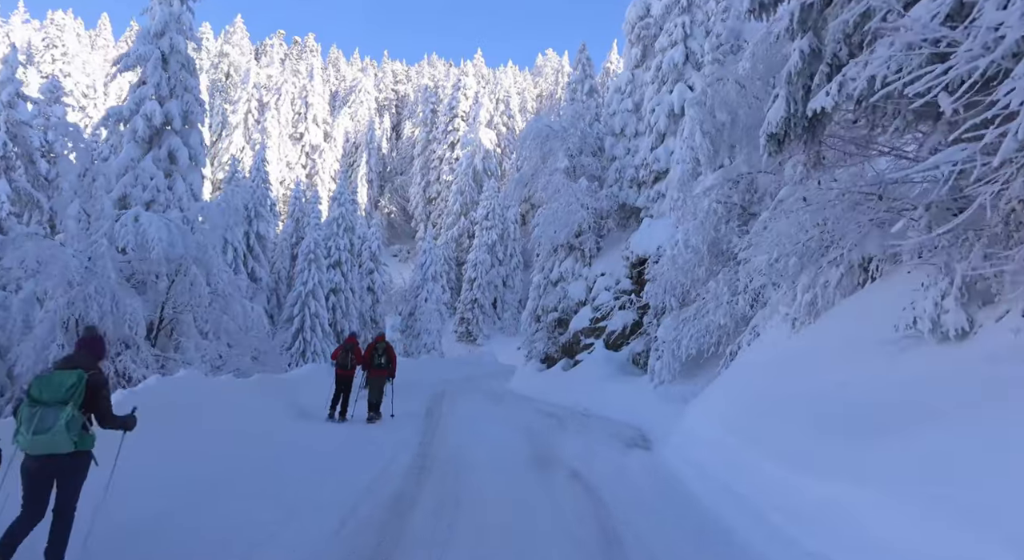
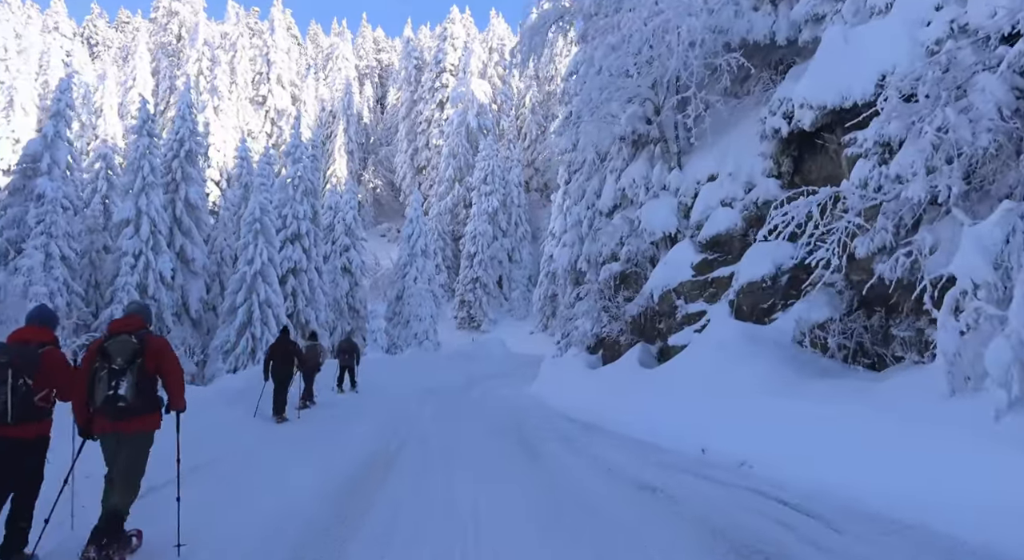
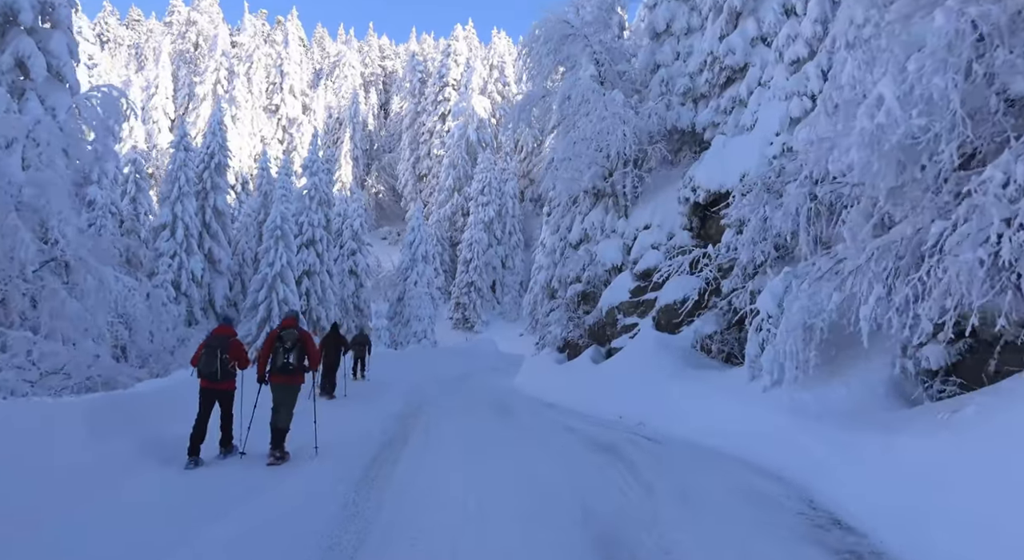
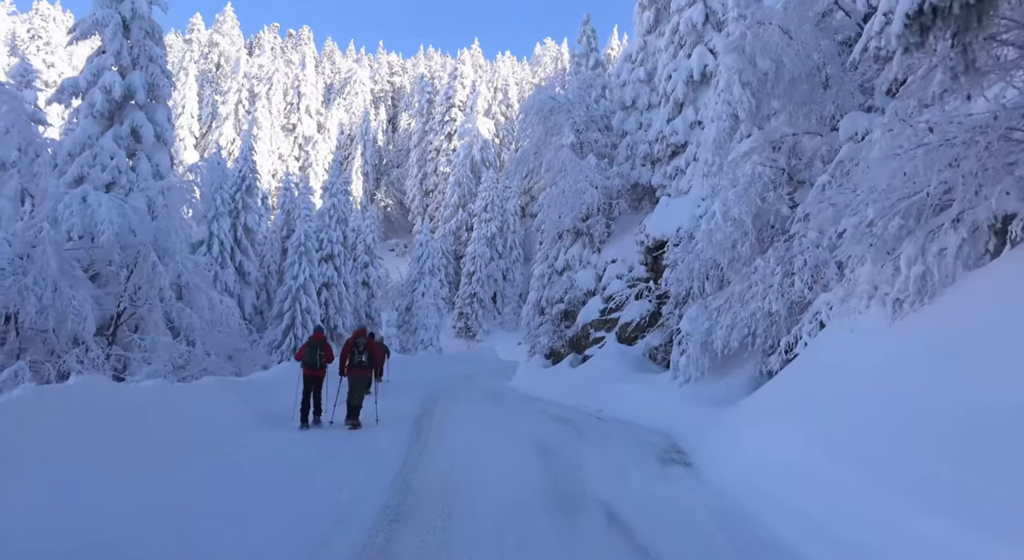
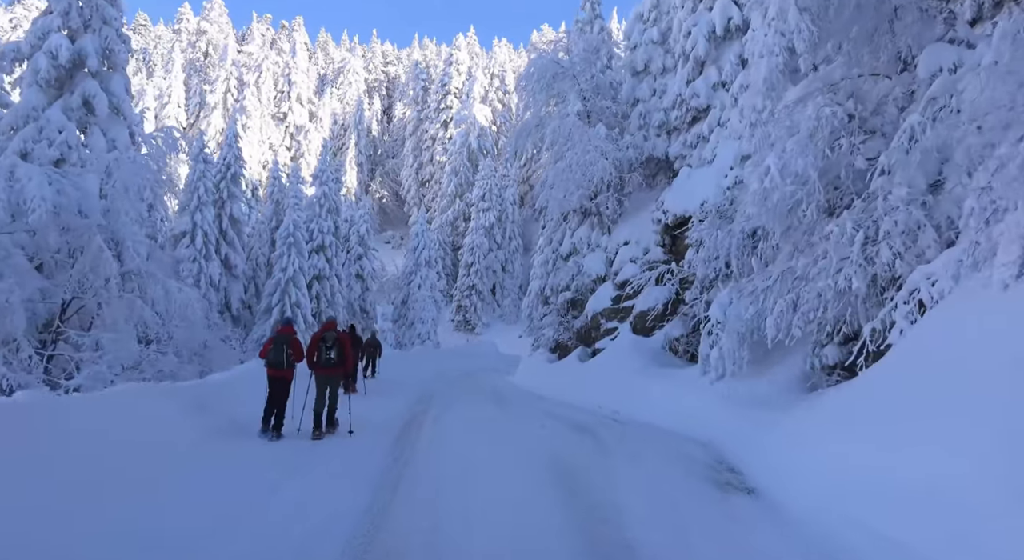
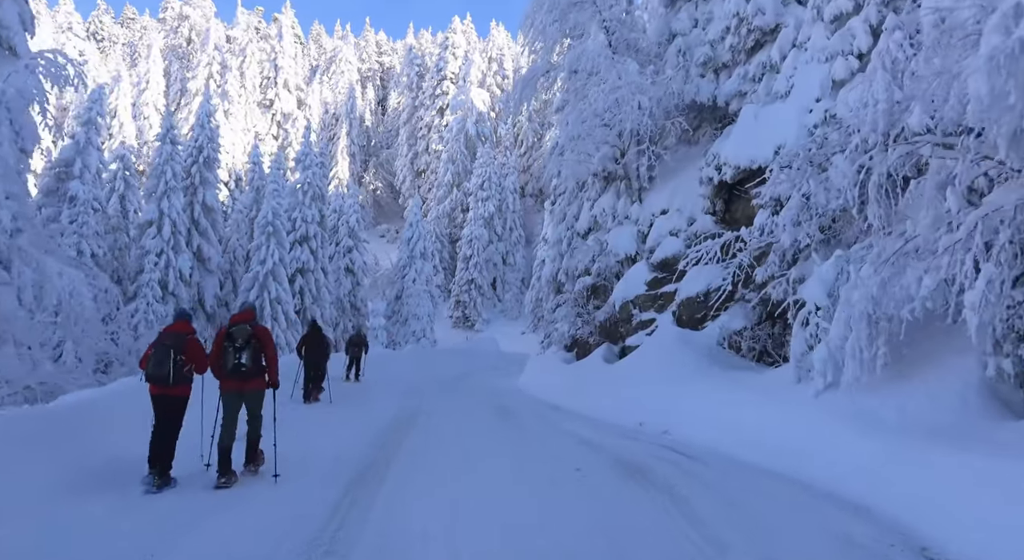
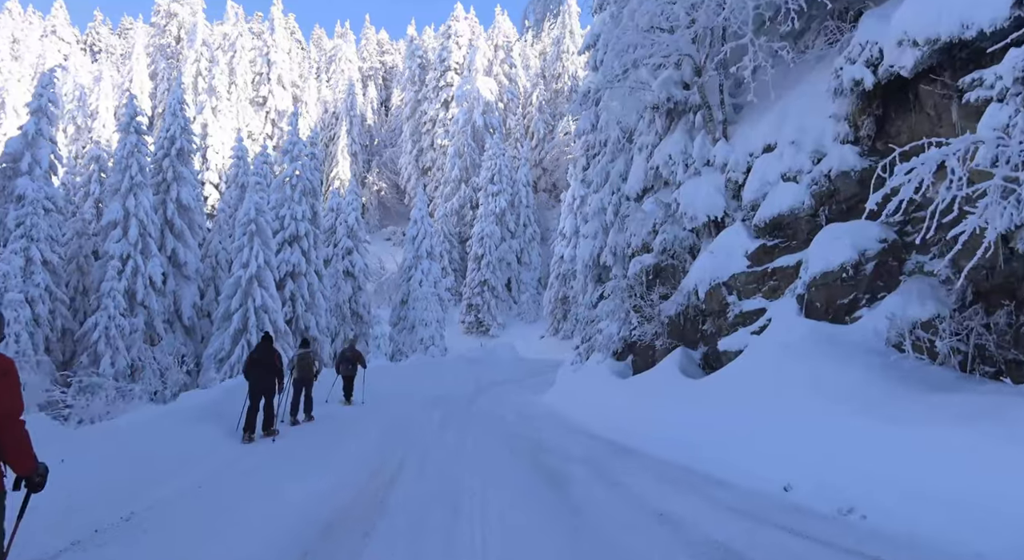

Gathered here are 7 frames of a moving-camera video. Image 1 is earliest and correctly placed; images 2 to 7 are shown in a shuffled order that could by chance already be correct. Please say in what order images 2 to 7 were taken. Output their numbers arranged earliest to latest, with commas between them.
4, 5, 3, 6, 2, 7
